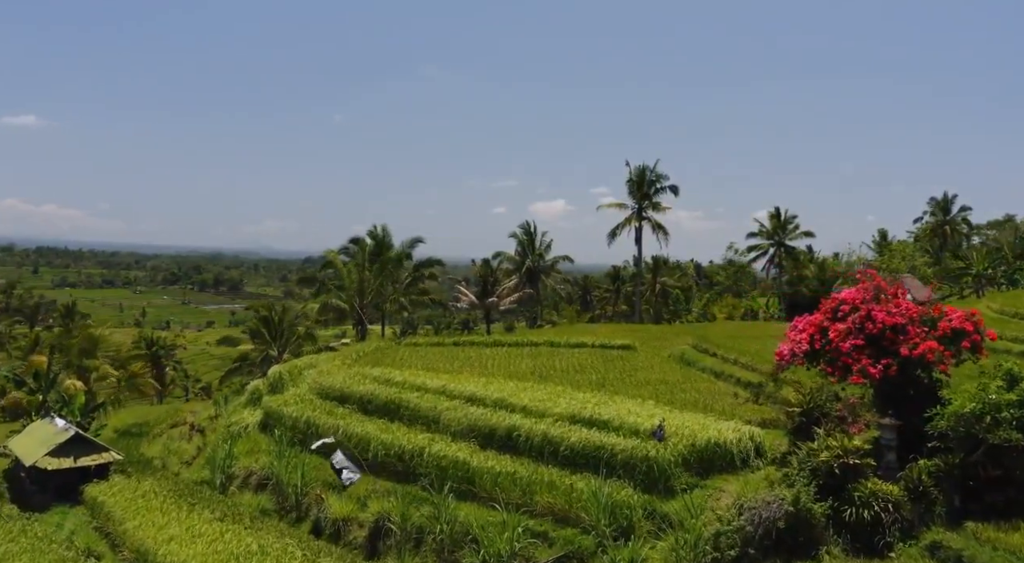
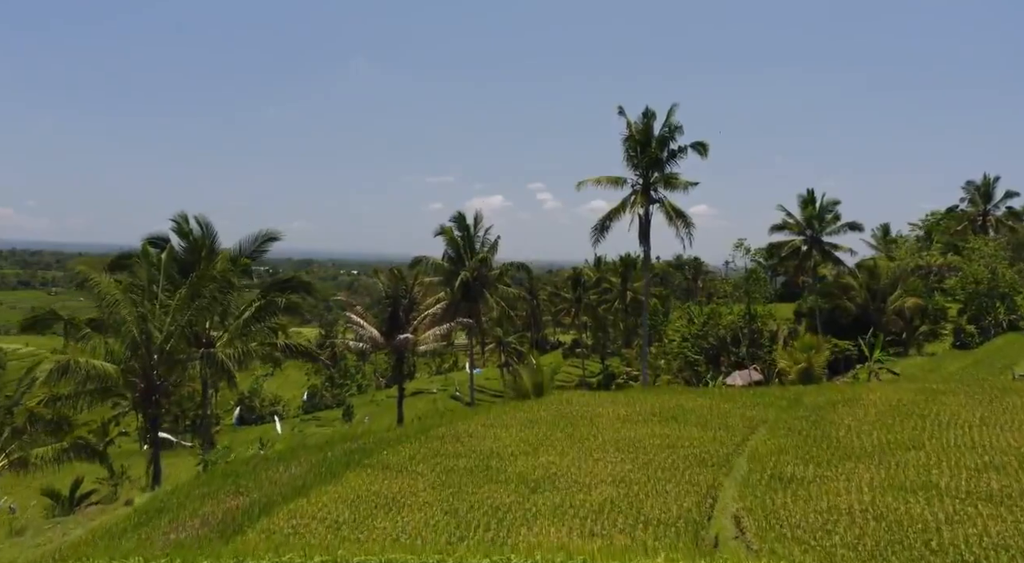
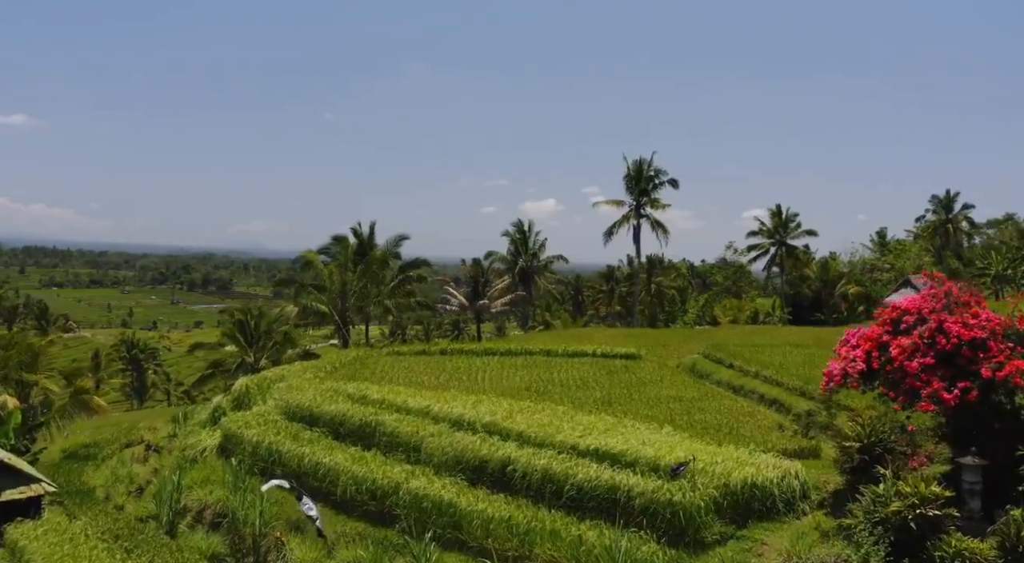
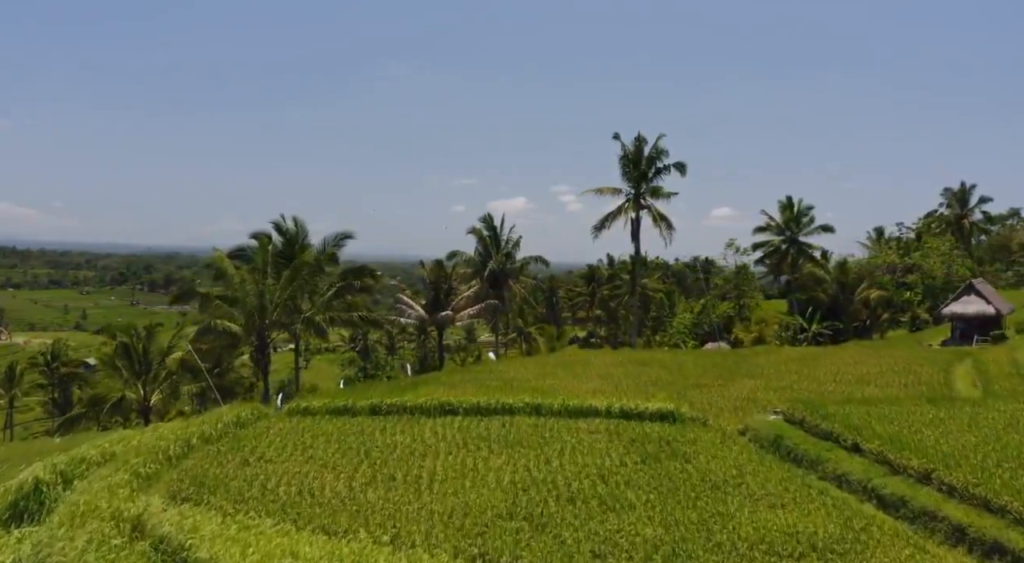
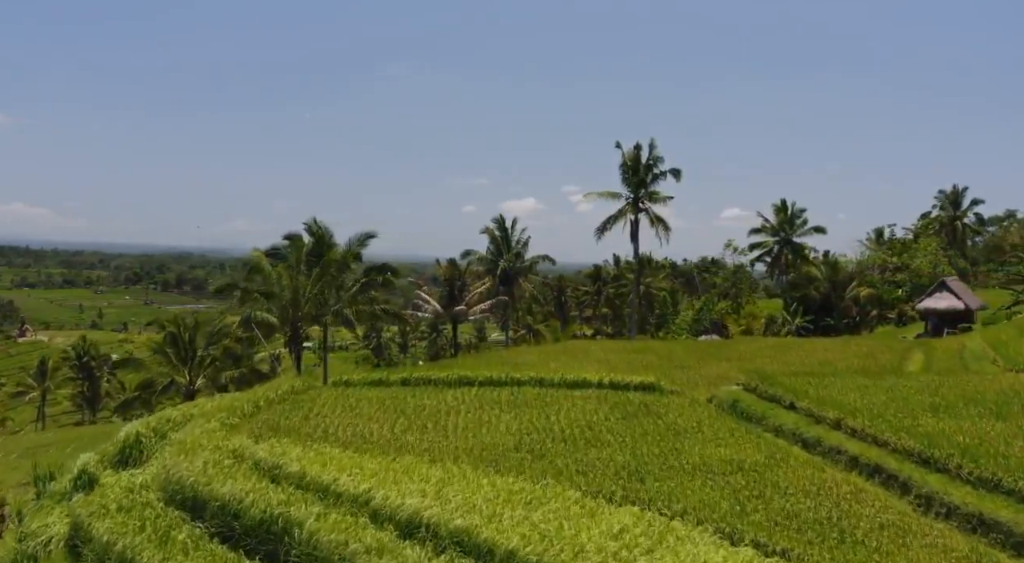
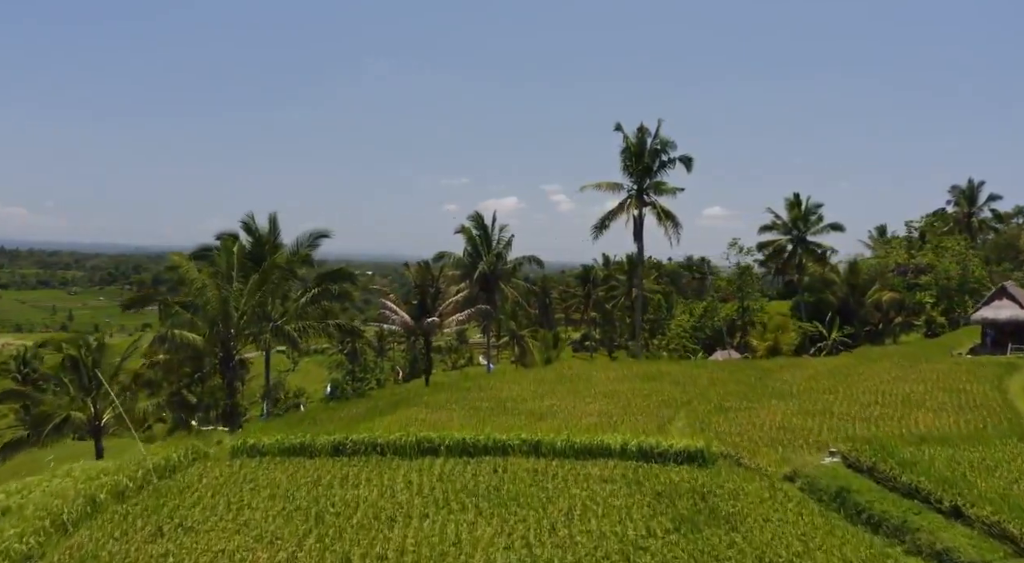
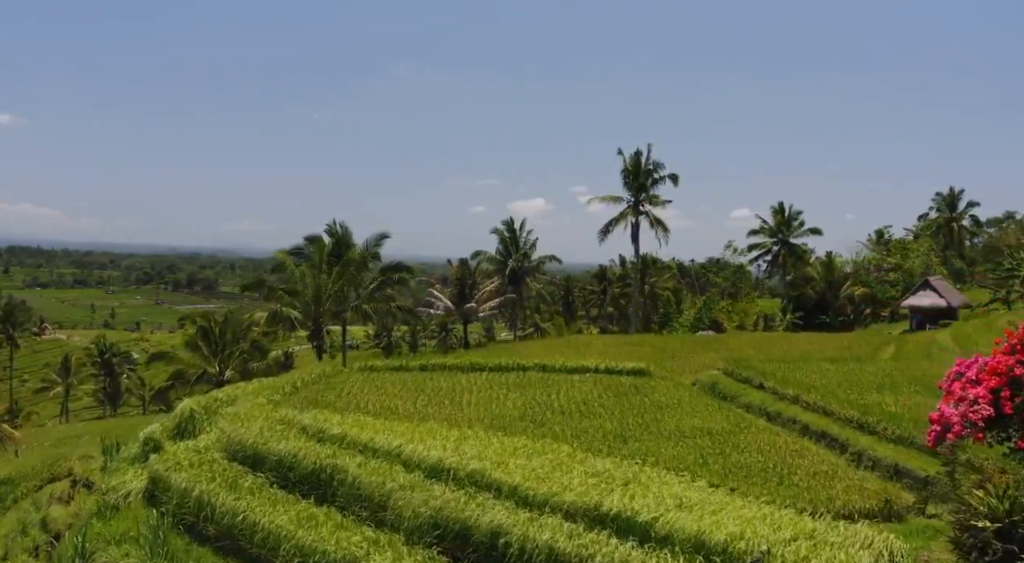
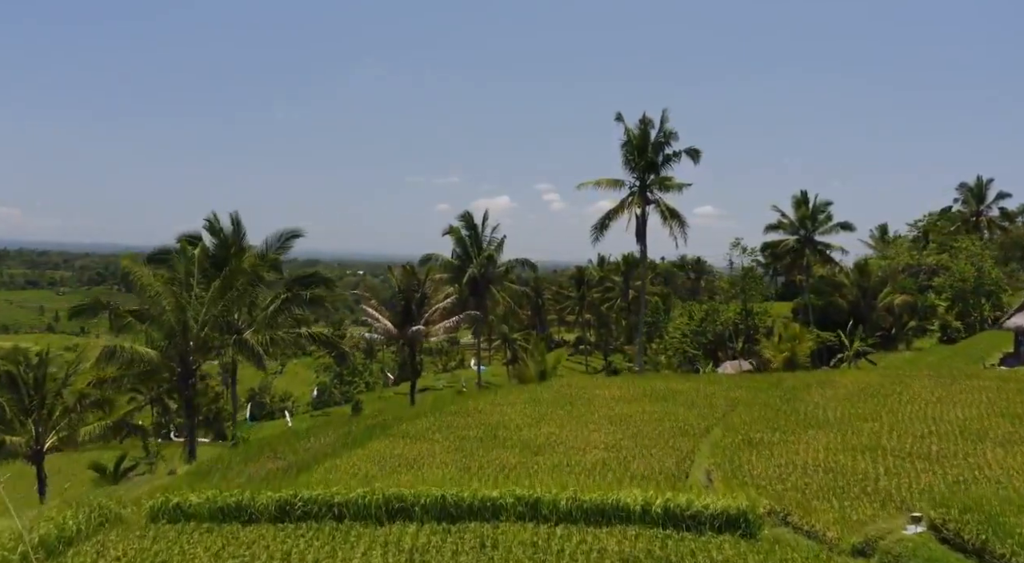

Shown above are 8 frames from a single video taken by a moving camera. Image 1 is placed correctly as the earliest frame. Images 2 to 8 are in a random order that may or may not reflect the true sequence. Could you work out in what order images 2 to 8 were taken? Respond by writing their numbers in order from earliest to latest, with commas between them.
3, 7, 5, 4, 6, 8, 2
